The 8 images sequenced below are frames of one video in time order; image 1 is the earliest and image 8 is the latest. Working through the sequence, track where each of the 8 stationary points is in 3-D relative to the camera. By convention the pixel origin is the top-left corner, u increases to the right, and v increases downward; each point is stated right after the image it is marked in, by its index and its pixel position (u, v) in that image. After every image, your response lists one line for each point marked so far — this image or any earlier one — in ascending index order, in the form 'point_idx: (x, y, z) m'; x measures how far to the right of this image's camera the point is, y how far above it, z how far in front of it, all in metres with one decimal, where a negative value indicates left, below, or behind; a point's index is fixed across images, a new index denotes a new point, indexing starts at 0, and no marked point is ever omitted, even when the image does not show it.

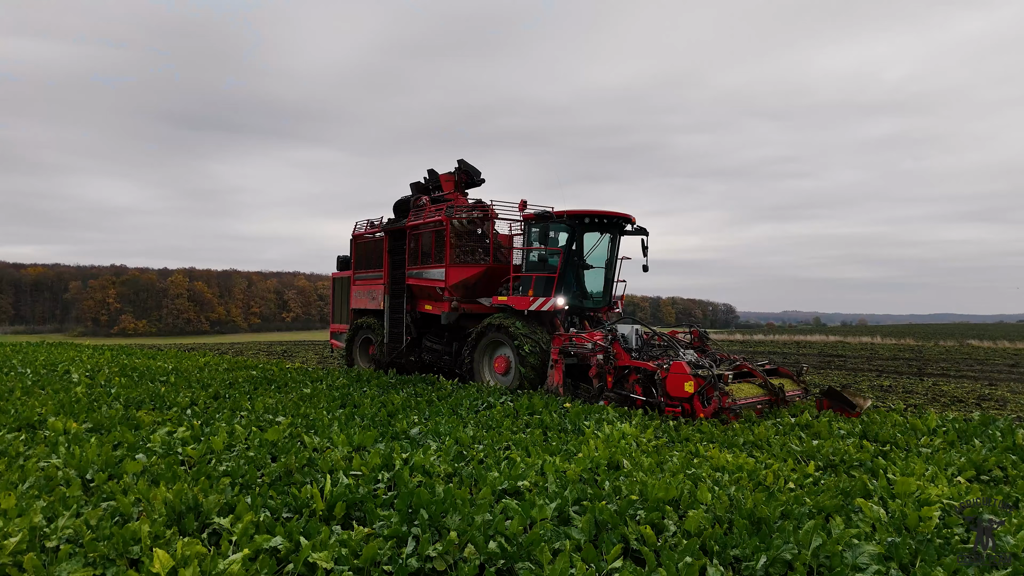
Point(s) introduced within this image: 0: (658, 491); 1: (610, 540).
0: (+4.0, -5.9, +4.4) m
1: (+2.6, -6.4, +3.8) m
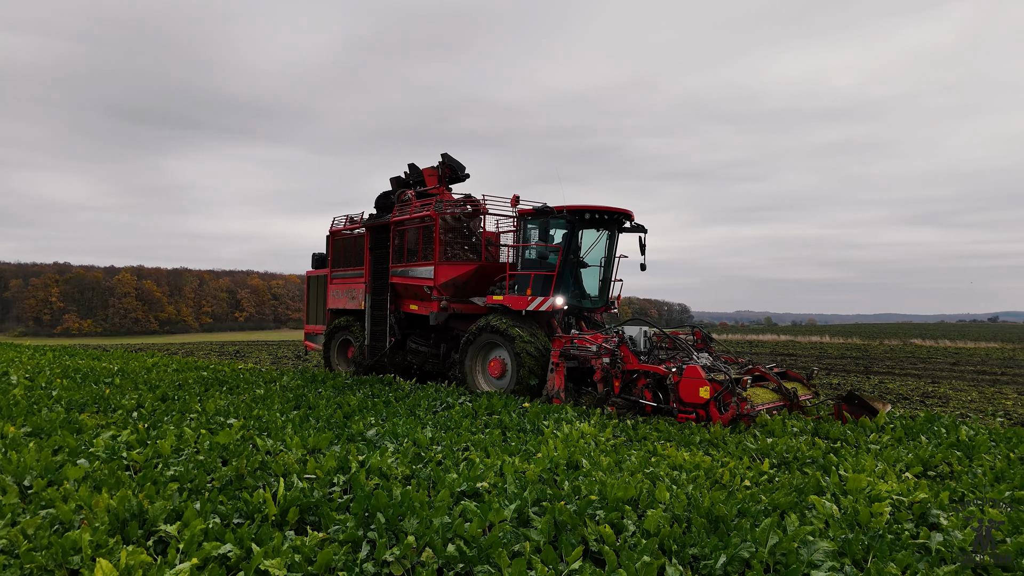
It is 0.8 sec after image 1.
0: (+2.9, -5.9, +4.4) m
1: (+1.5, -6.4, +3.8) m
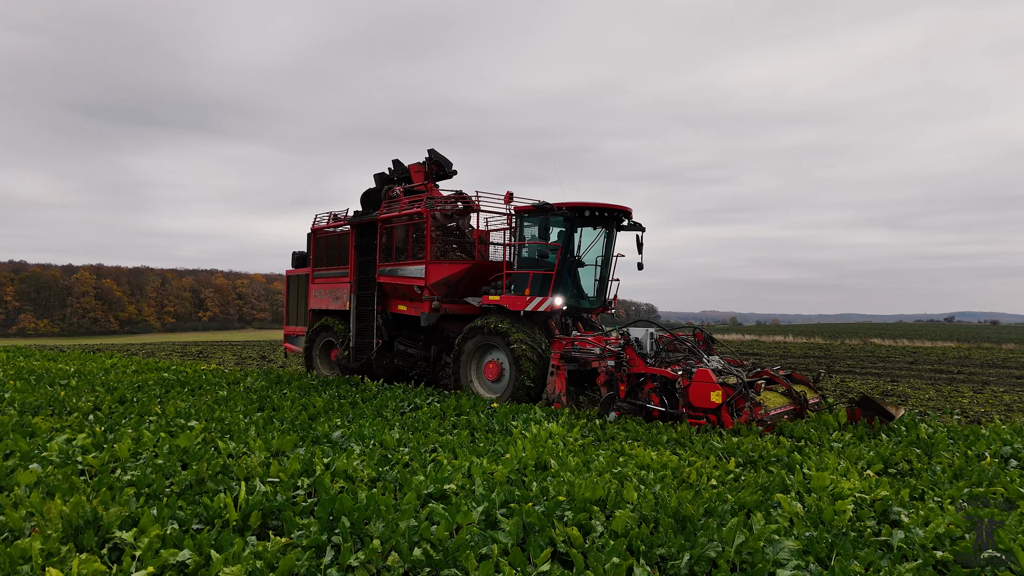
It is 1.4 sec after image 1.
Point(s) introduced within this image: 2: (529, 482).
0: (+2.0, -5.9, +4.3) m
1: (+0.6, -6.3, +3.7) m
2: (+0.4, -5.9, +4.6) m
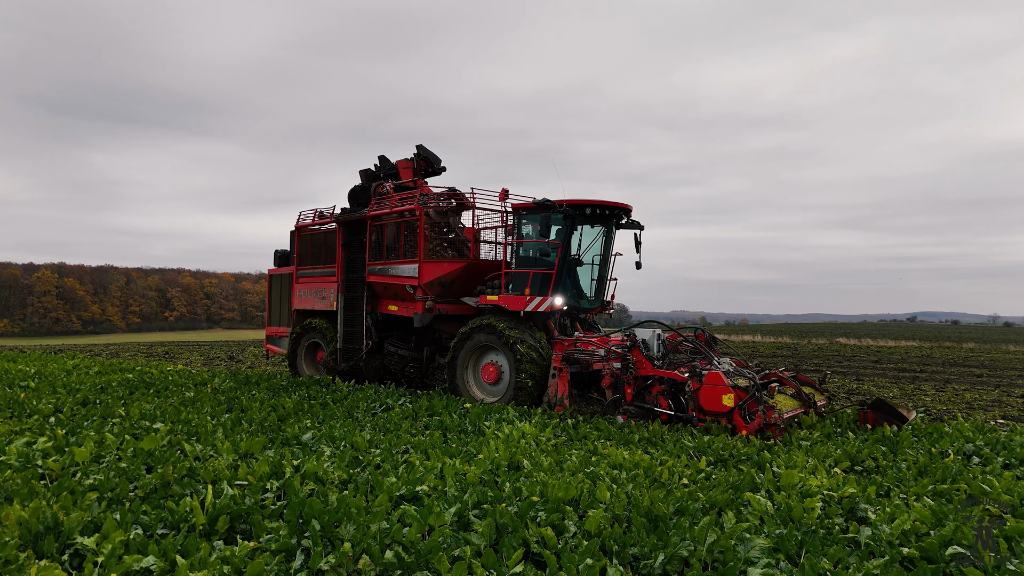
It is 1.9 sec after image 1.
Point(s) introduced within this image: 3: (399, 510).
0: (+1.3, -5.9, +4.3) m
1: (-0.1, -6.3, +3.7) m
2: (-0.4, -5.9, +4.6) m
3: (-3.1, -6.0, +4.1) m
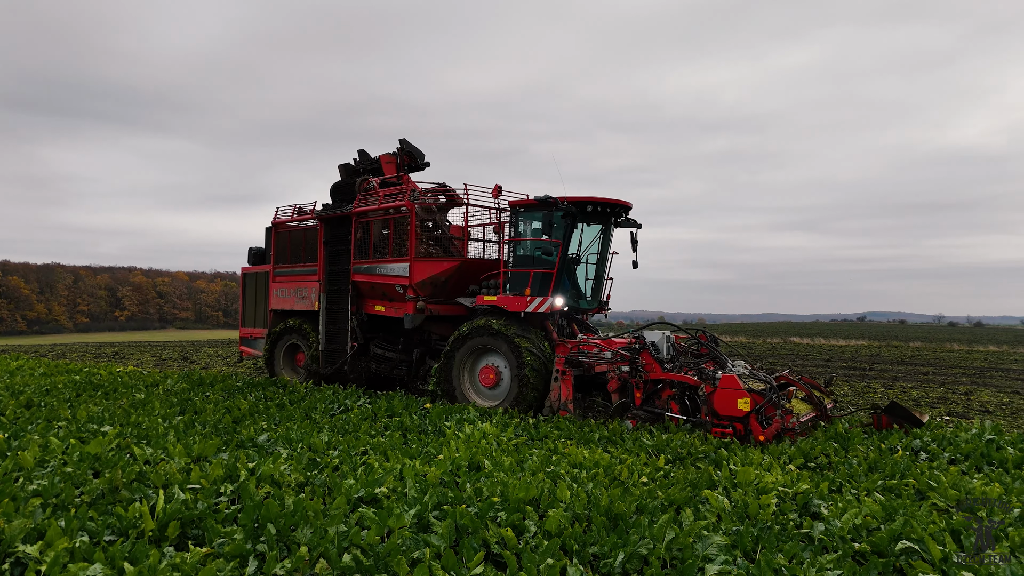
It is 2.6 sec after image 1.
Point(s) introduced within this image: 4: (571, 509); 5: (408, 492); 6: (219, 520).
0: (+0.3, -5.8, +4.3) m
1: (-1.1, -6.3, +3.7) m
2: (-1.4, -5.9, +4.6) m
3: (-4.1, -6.0, +4.0) m
4: (+1.7, -6.2, +4.2) m
5: (-2.9, -5.8, +4.3) m
6: (-7.5, -6.0, +3.9) m
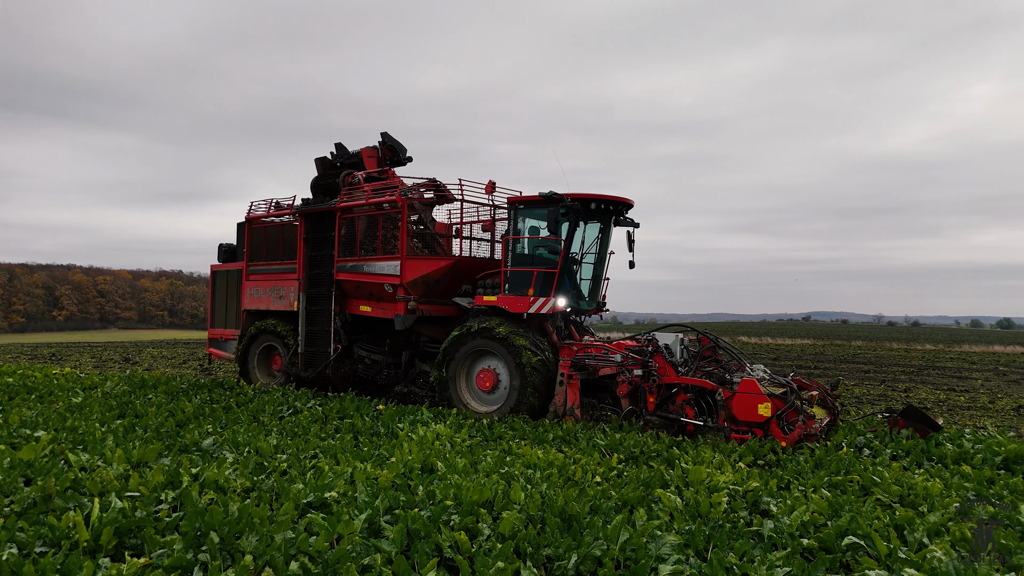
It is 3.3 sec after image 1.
0: (-0.9, -5.9, +4.3) m
1: (-2.3, -6.3, +3.6) m
2: (-2.6, -5.9, +4.5) m
3: (-5.4, -6.0, +3.9) m
4: (+0.5, -6.2, +4.2) m
5: (-4.1, -5.8, +4.2) m
6: (-8.7, -6.0, +3.7) m
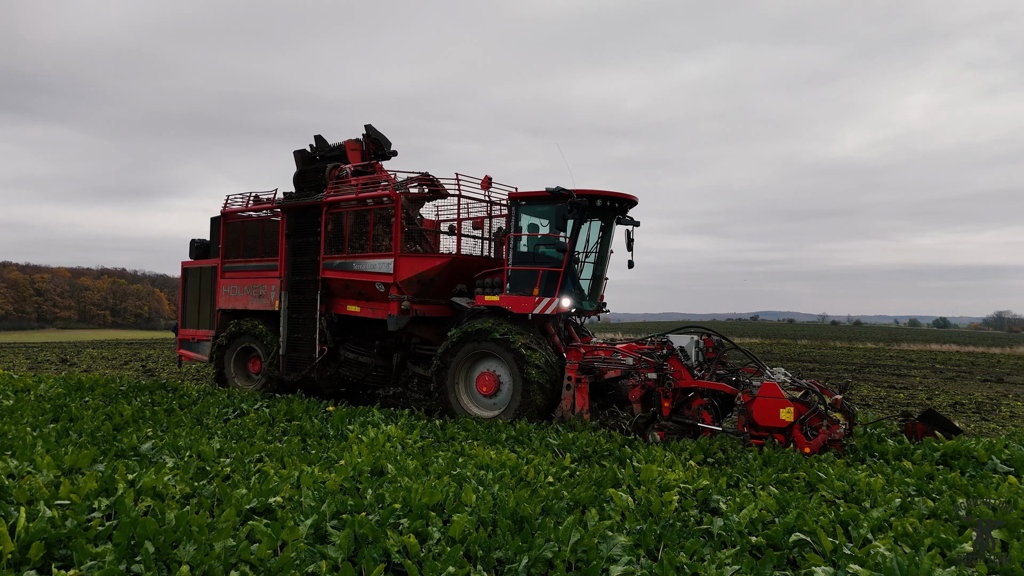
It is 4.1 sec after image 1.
0: (-2.2, -5.9, +4.2) m
1: (-3.6, -6.3, +3.5) m
2: (-3.9, -5.9, +4.4) m
3: (-6.6, -6.0, +3.8) m
4: (-0.8, -6.2, +4.2) m
5: (-5.4, -5.8, +4.1) m
6: (-10.0, -6.0, +3.6) m
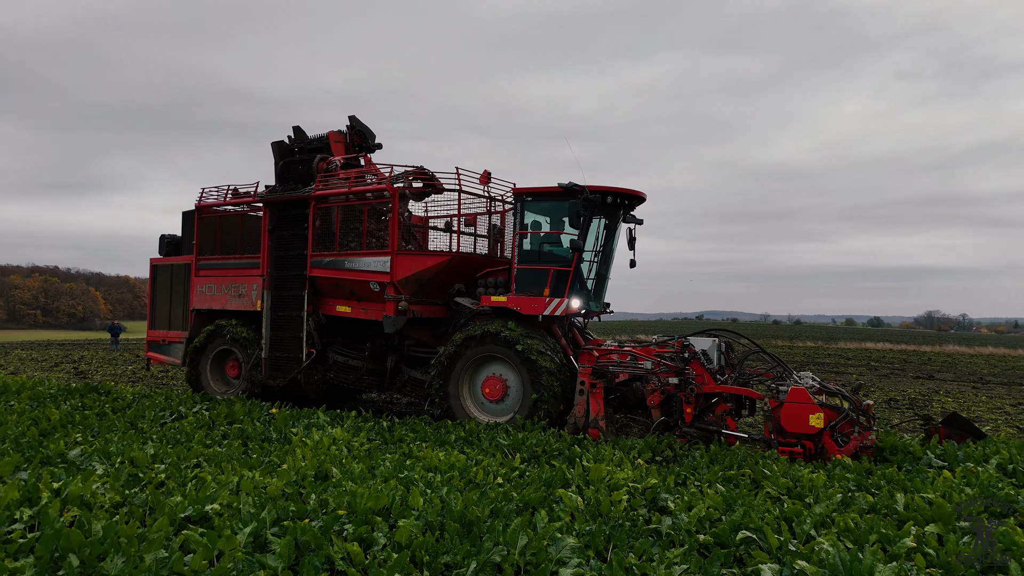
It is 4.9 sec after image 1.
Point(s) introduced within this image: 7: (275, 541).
0: (-3.6, -5.9, +4.2) m
1: (-4.9, -6.3, +3.4) m
2: (-5.3, -6.0, +4.3) m
3: (-8.0, -6.0, +3.7) m
4: (-2.1, -6.2, +4.1) m
5: (-6.8, -5.9, +4.0) m
6: (-11.3, -6.0, +3.4) m
7: (-5.8, -6.2, +3.7) m
